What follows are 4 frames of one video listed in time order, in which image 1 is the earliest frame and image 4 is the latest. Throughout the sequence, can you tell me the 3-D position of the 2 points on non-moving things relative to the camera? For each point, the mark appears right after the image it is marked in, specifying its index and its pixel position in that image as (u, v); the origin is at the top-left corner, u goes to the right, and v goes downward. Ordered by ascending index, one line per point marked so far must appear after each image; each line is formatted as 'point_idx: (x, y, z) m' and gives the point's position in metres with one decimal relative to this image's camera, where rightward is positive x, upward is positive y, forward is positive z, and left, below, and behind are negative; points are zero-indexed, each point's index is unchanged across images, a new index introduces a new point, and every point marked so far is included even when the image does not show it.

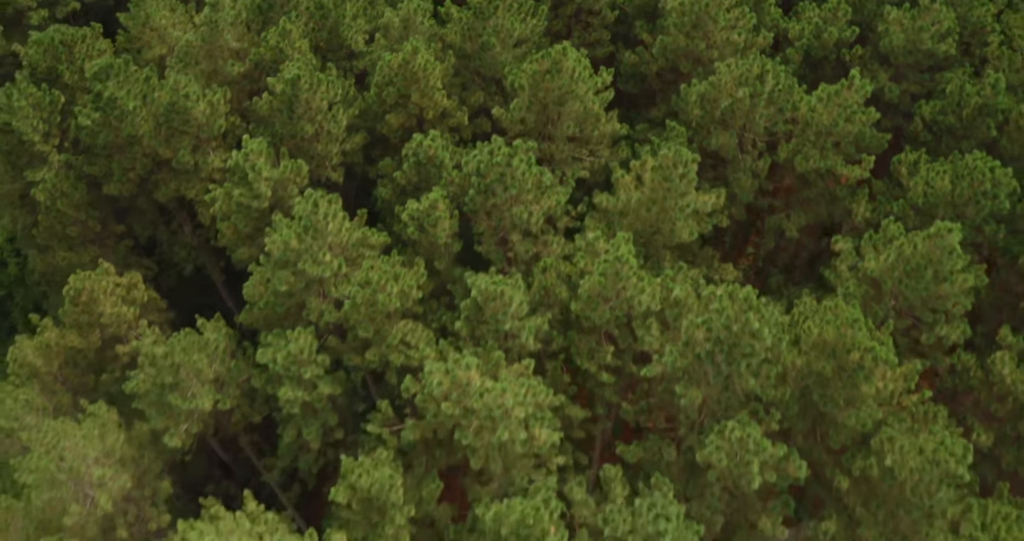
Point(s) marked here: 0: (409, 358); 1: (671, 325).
0: (-10.0, -8.5, +18.6) m
1: (+15.1, -5.2, +18.1) m
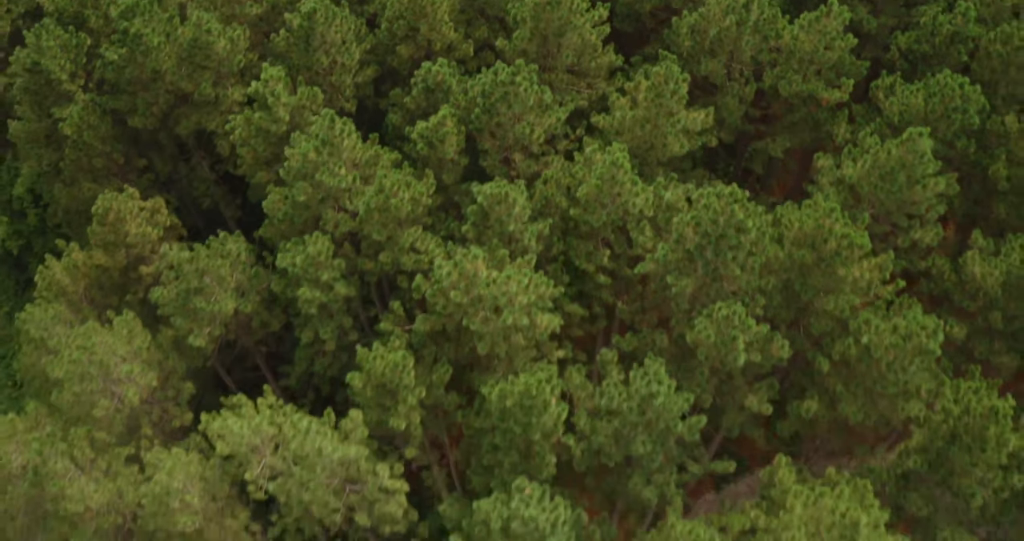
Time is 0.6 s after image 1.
0: (-9.6, +1.0, +19.9) m
1: (+15.5, +4.5, +19.4) m
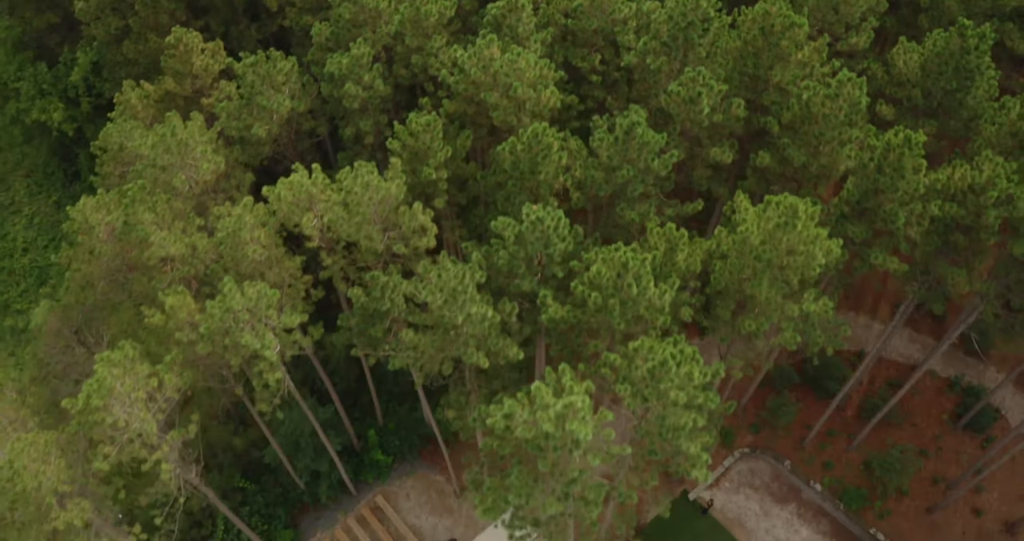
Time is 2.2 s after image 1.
0: (-8.6, +26.2, +24.0) m
1: (+16.5, +29.7, +23.6) m
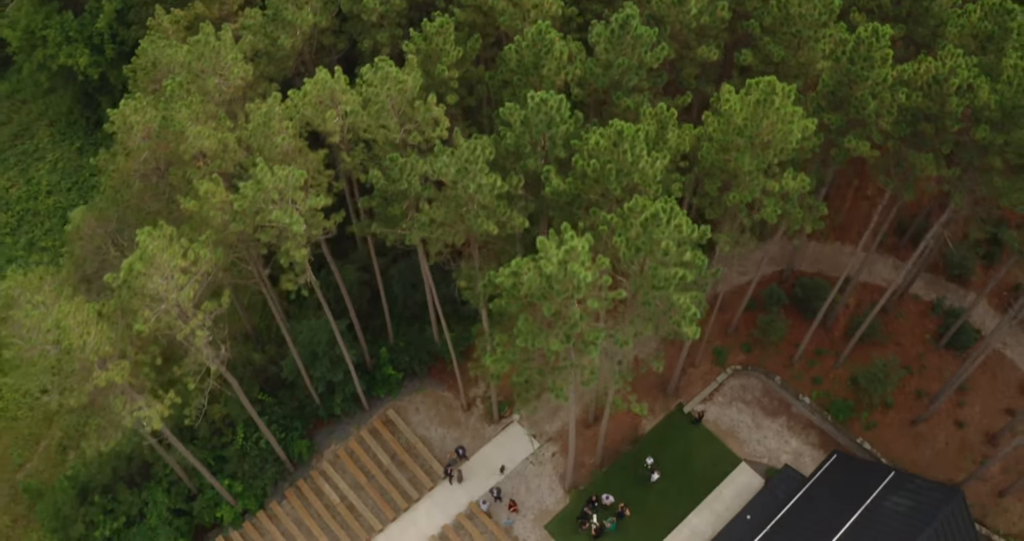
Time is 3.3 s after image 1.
0: (-4.1, +22.4, +25.7) m
1: (+21.0, +25.9, +25.3) m
